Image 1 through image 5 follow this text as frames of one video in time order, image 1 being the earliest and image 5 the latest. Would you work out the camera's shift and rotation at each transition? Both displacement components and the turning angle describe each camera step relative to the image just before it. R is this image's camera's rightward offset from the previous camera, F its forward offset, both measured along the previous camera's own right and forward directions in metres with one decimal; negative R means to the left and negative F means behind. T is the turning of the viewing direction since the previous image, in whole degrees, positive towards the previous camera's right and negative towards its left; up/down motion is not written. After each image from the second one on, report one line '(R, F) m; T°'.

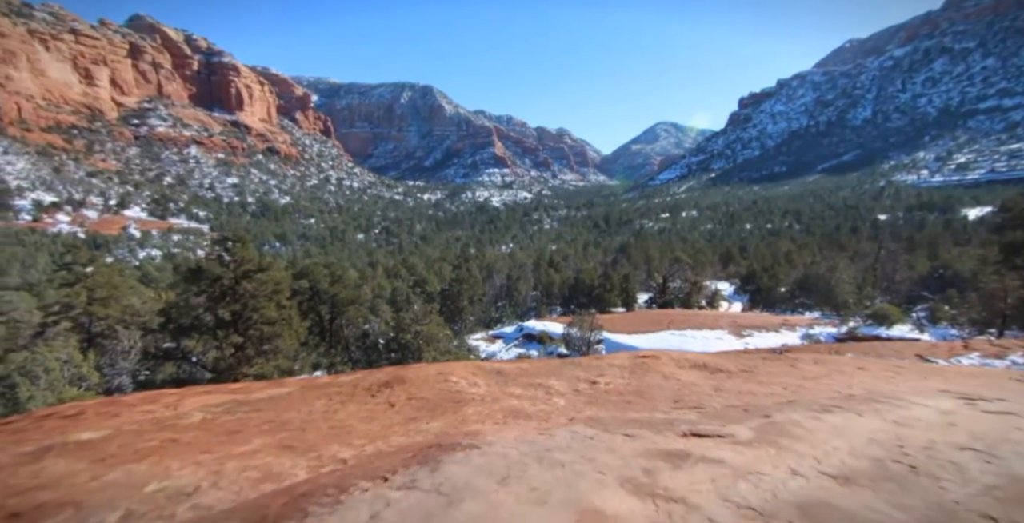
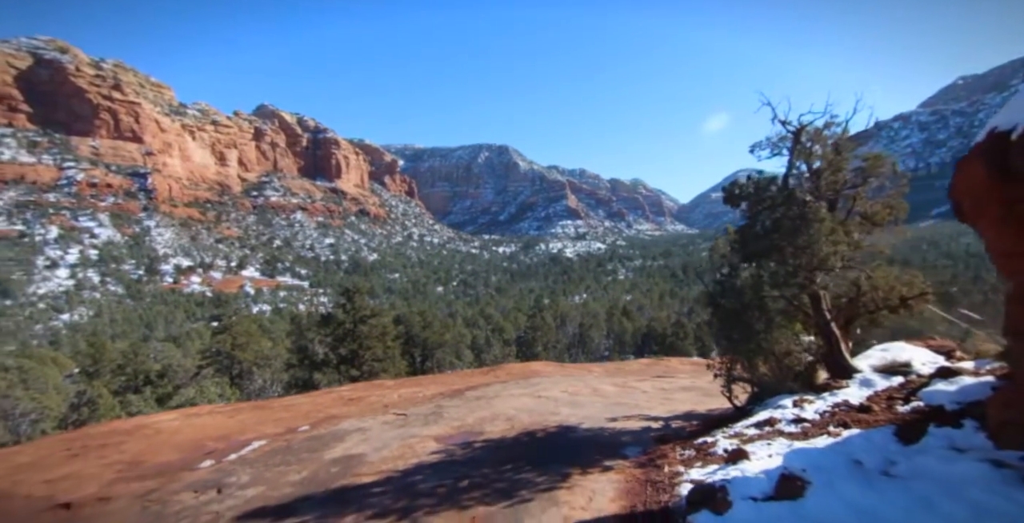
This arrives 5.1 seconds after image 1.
(+0.5, -6.6) m; -8°
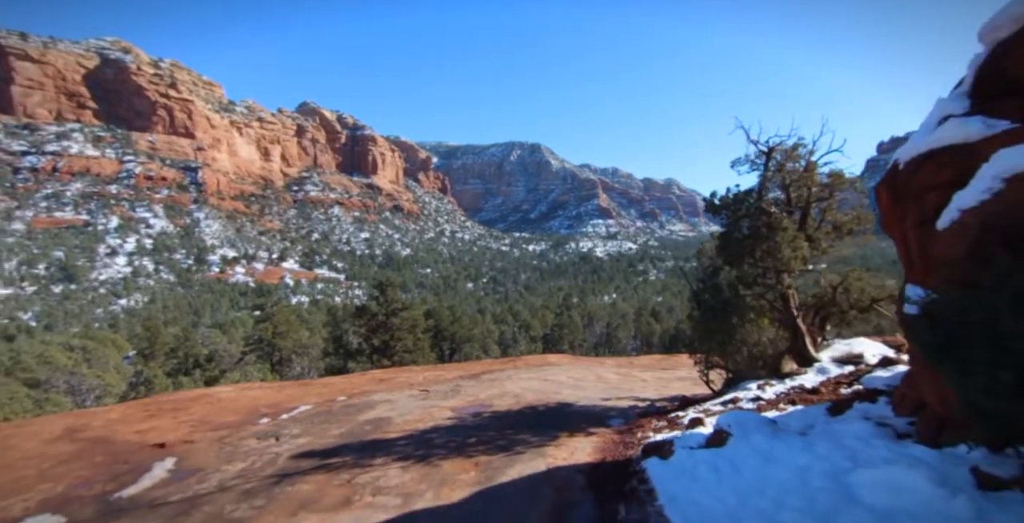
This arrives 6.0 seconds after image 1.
(+0.3, -1.1) m; -3°
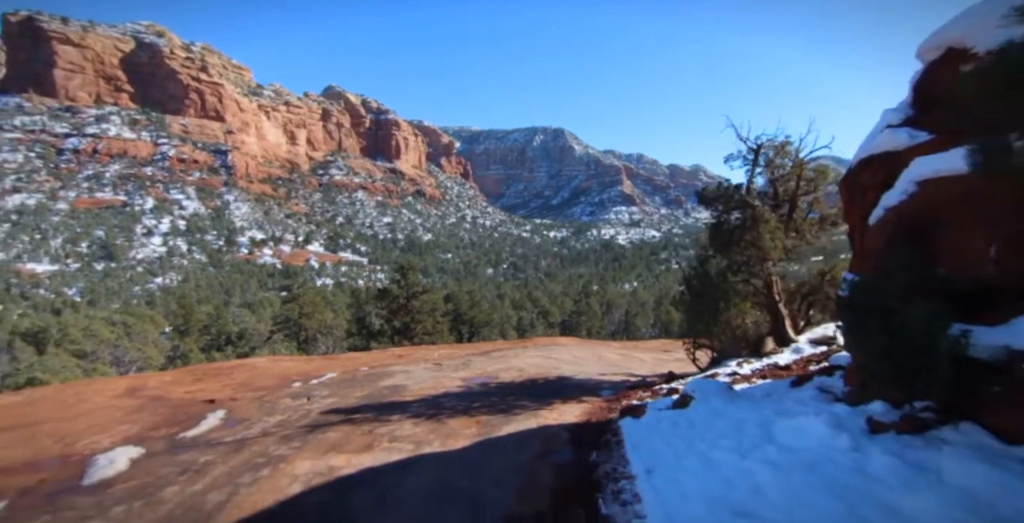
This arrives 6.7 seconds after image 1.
(+0.2, -0.8) m; -2°
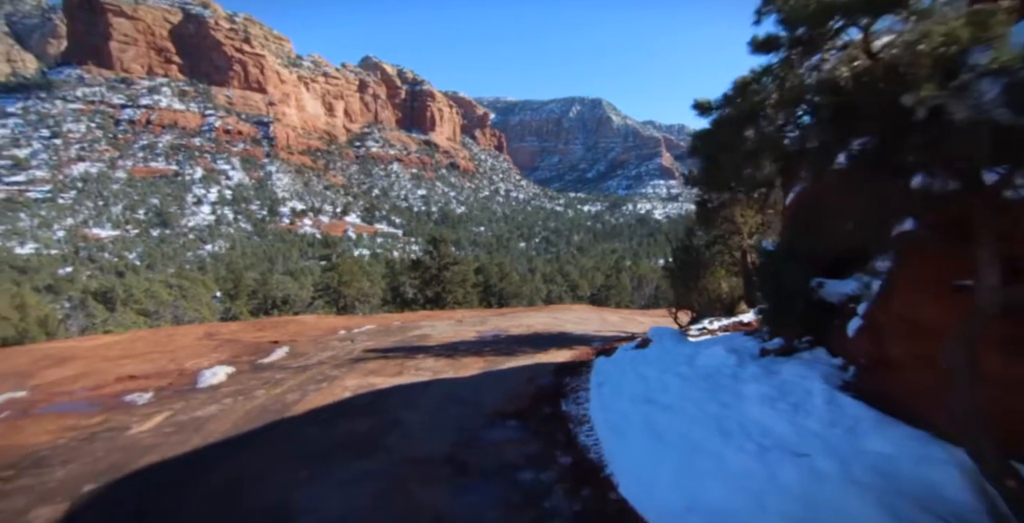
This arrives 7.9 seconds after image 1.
(+0.4, -1.5) m; -3°
